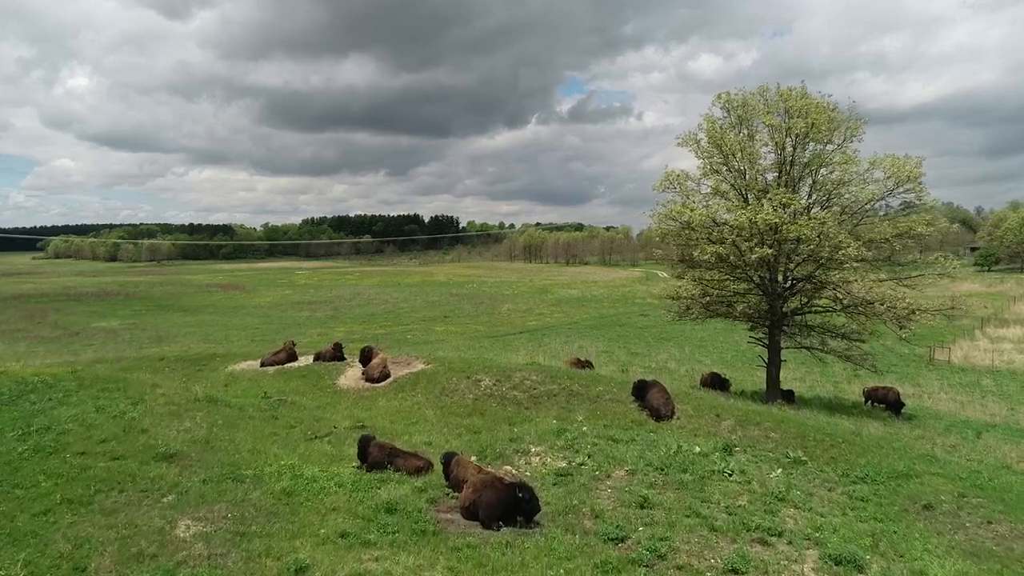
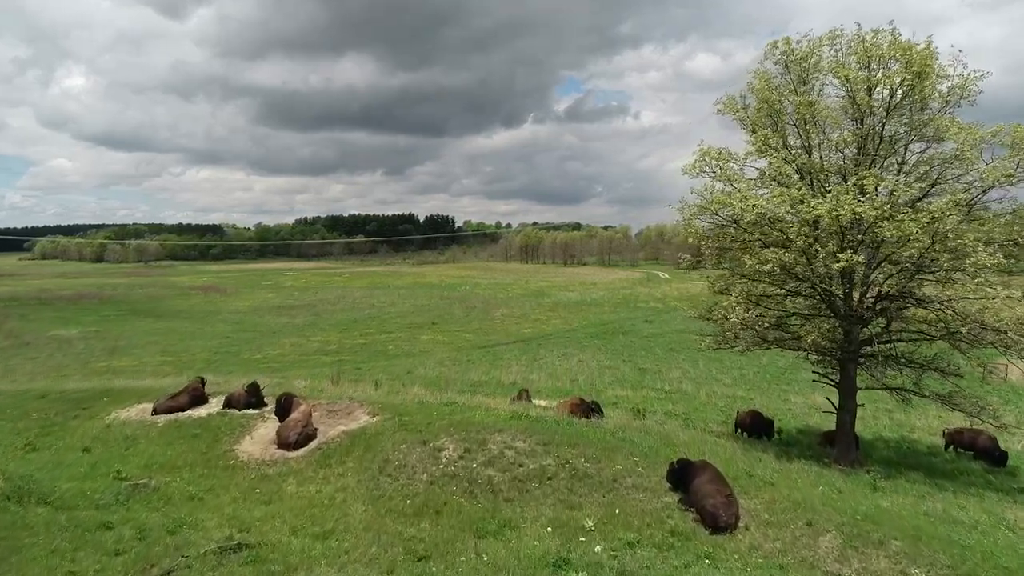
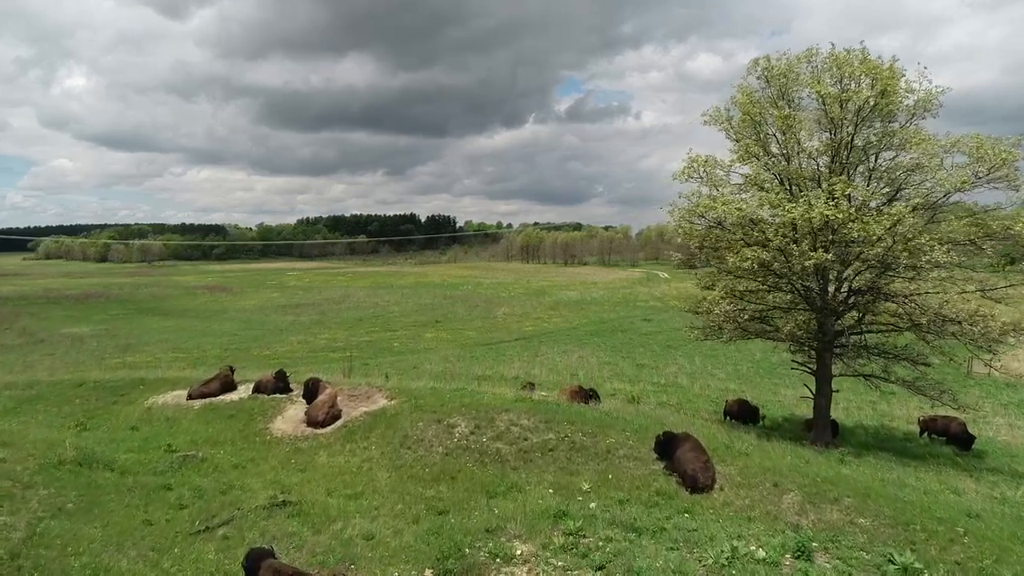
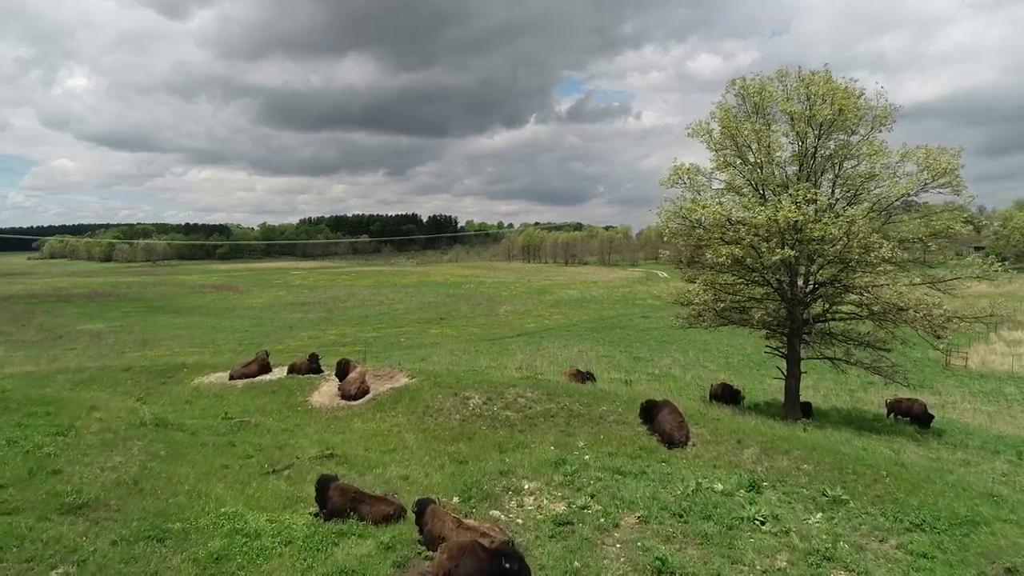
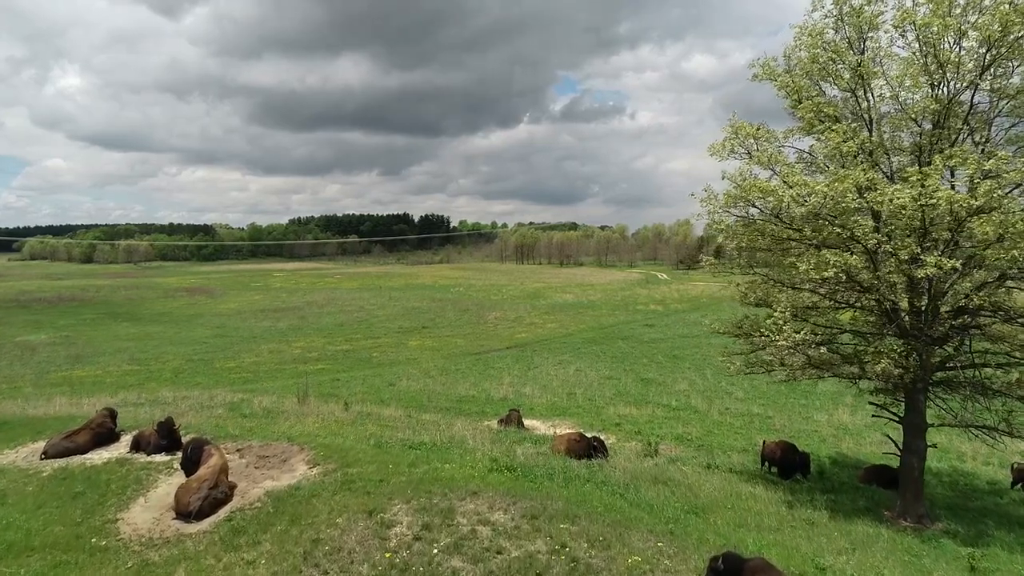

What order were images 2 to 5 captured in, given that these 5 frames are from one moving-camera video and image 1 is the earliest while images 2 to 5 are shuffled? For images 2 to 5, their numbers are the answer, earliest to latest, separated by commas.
4, 3, 2, 5
